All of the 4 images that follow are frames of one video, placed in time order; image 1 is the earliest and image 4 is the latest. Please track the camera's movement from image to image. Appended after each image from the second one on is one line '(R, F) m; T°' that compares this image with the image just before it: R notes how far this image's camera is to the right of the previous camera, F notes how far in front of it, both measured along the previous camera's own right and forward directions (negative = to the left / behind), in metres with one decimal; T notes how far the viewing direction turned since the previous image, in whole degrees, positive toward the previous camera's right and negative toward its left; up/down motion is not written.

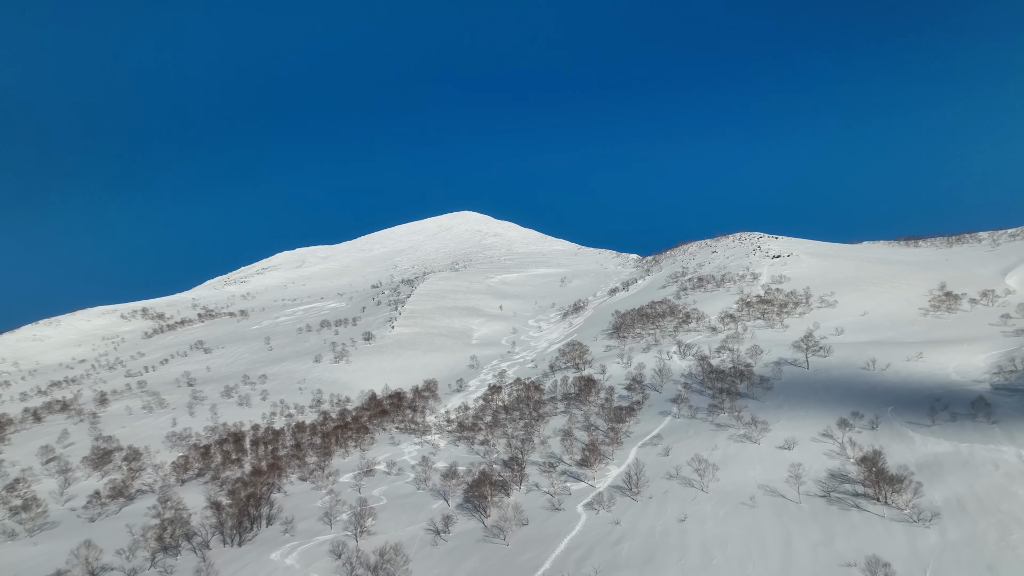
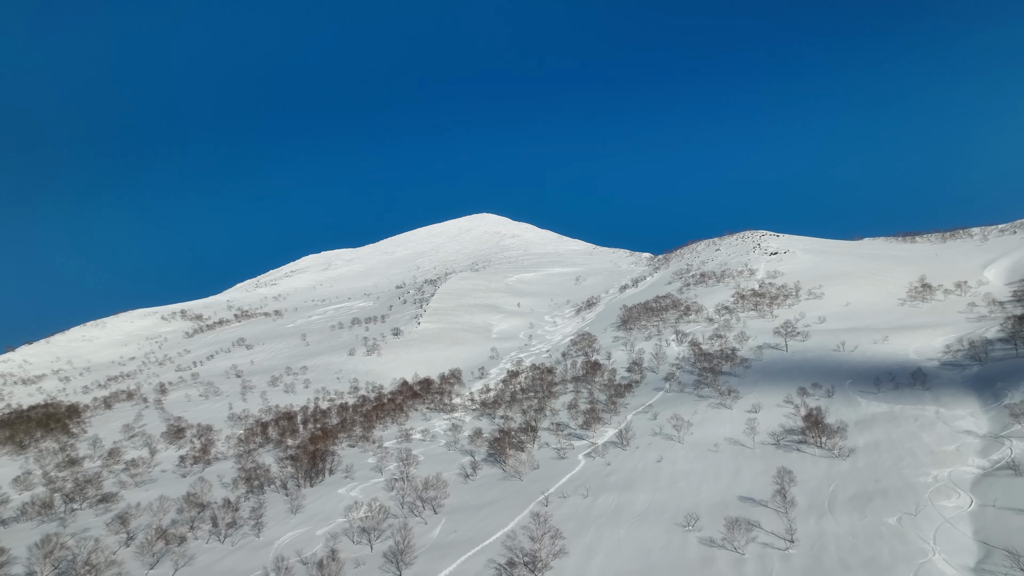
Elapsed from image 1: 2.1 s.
(+0.2, -4.3) m; -2°
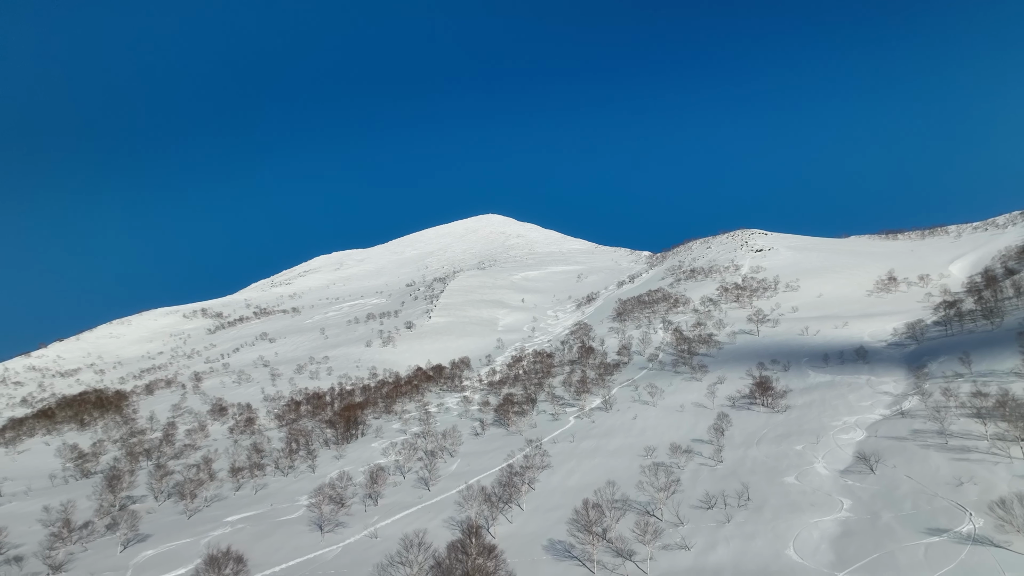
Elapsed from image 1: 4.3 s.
(+0.3, -4.2) m; -1°
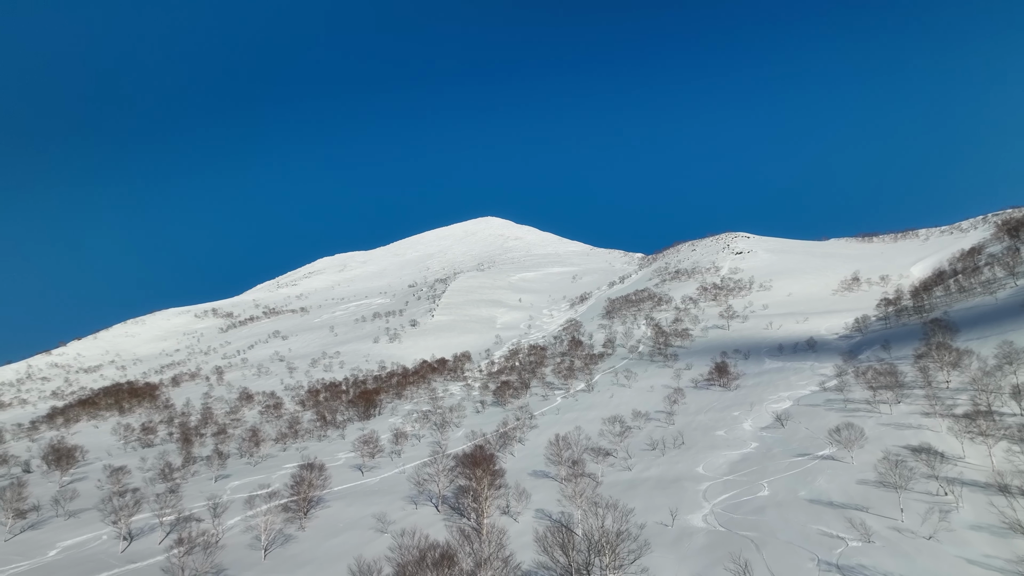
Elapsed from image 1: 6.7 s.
(+0.2, -4.2) m; 0°
